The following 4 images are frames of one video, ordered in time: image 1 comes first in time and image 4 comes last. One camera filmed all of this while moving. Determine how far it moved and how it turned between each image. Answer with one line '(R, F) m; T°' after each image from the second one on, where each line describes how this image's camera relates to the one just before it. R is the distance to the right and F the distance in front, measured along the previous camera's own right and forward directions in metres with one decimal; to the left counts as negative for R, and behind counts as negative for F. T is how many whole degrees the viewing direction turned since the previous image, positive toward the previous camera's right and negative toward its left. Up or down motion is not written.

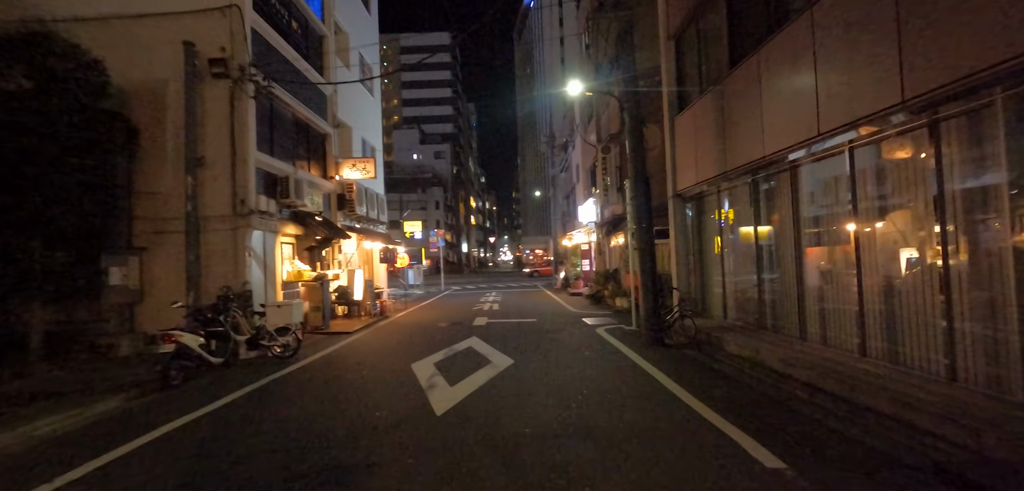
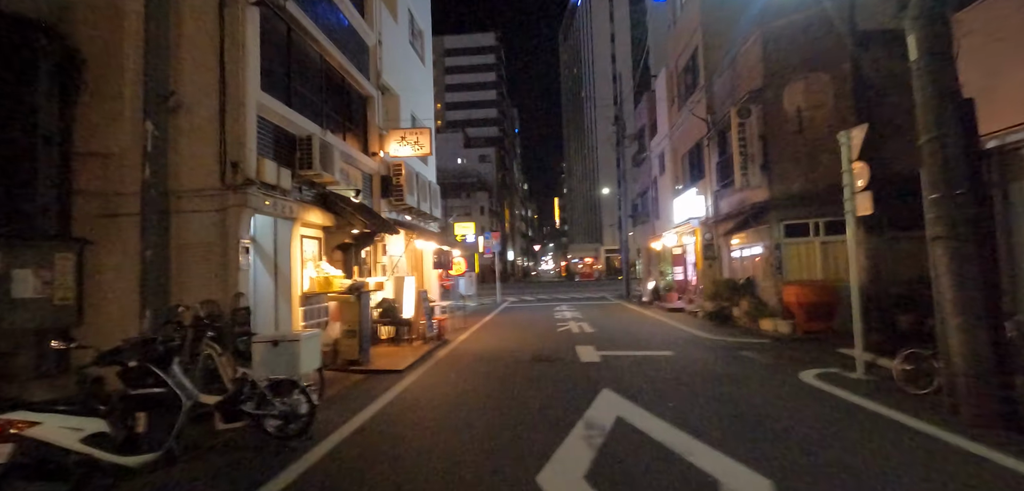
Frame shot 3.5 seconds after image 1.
(-1.7, +4.9) m; -4°
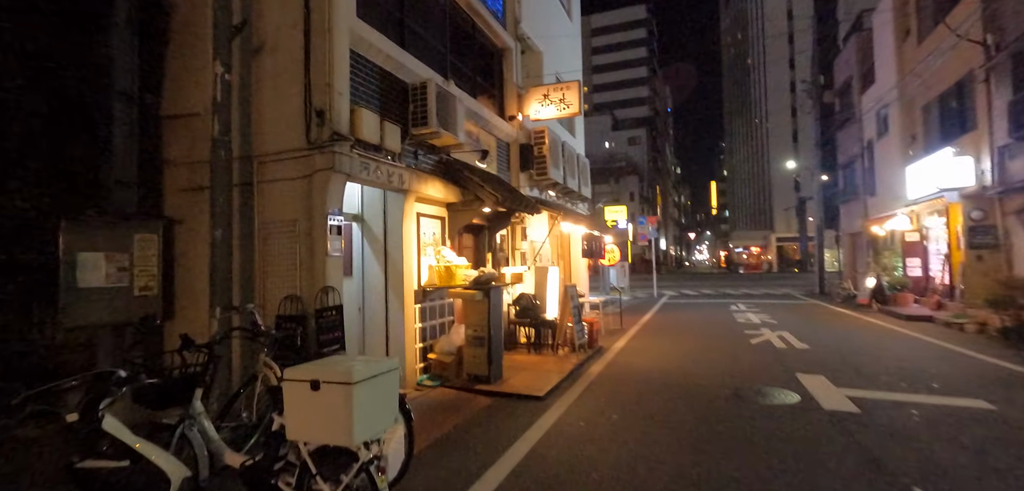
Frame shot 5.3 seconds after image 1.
(-0.5, +2.8) m; -17°
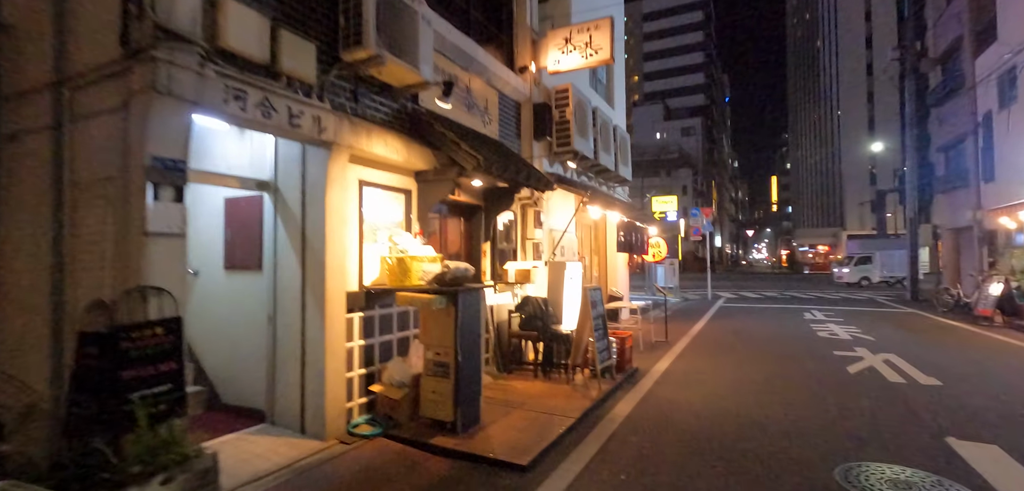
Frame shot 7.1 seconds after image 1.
(+0.7, +2.6) m; -6°
